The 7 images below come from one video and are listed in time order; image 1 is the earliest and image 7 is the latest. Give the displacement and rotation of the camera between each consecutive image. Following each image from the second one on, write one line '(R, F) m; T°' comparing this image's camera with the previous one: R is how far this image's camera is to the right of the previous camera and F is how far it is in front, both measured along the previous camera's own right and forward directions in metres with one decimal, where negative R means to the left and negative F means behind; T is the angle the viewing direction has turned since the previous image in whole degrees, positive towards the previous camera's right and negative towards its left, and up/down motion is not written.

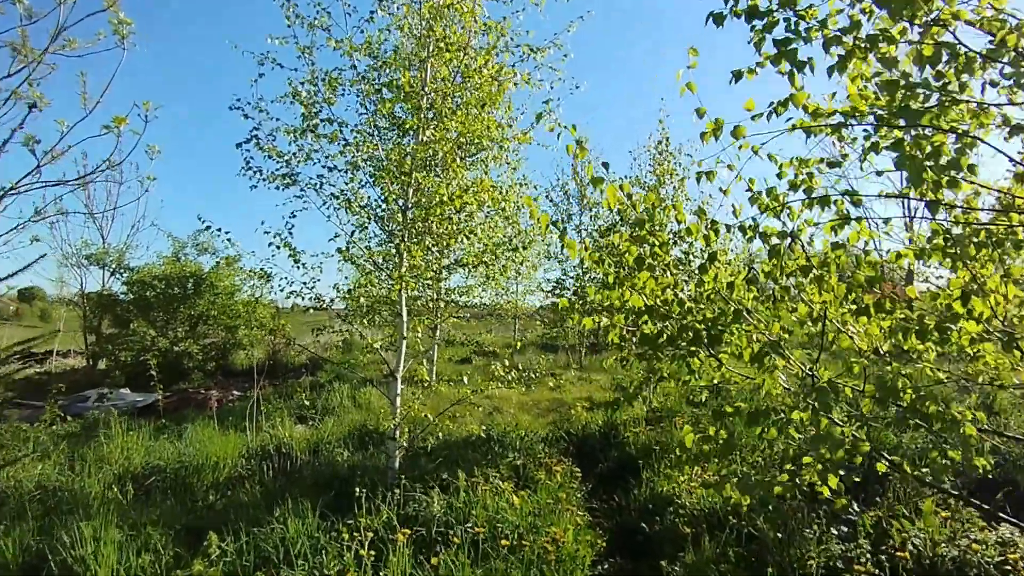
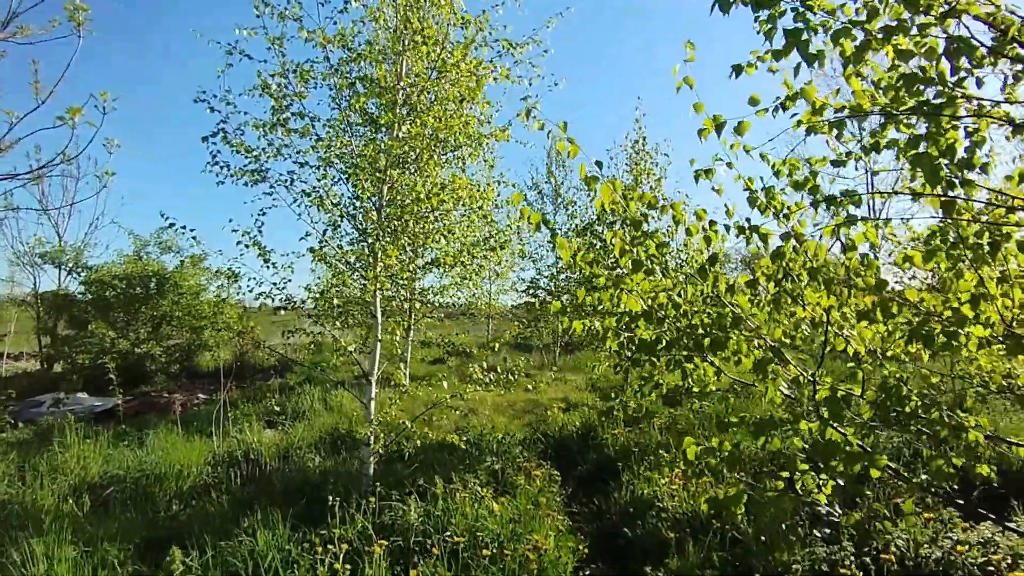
(-0.1, +0.1) m; +3°
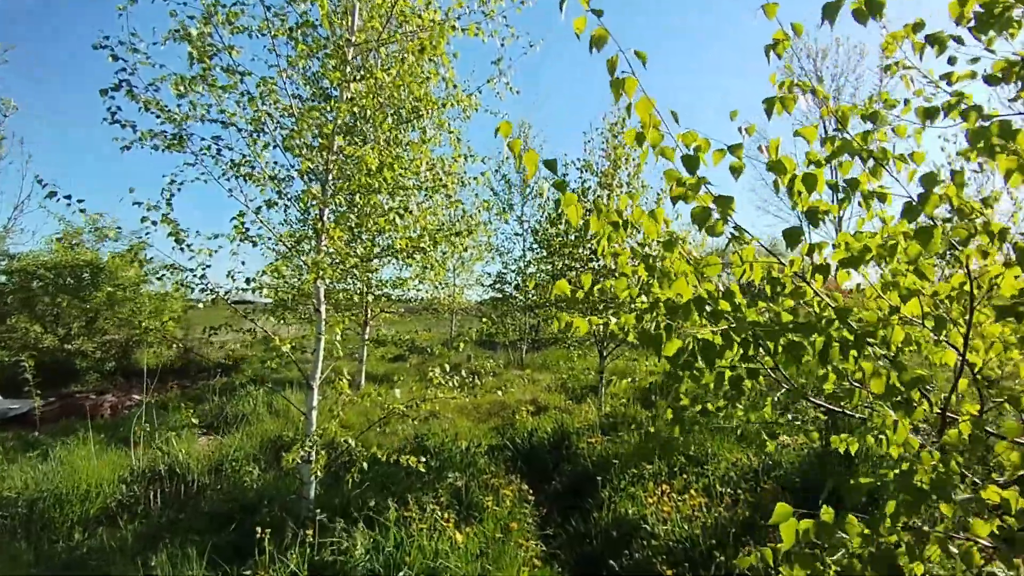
(0.0, +0.7) m; +4°
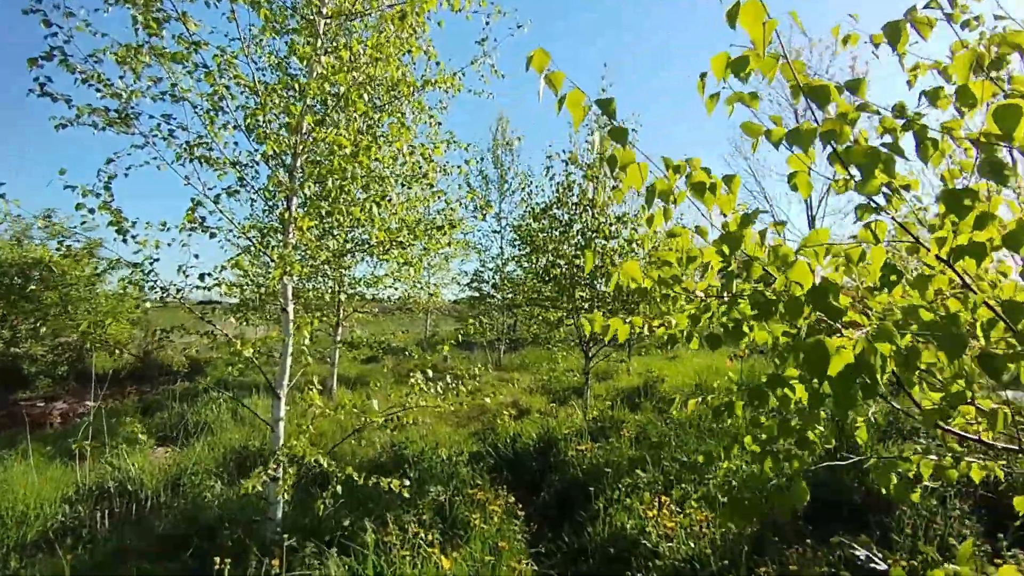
(-0.1, +0.4) m; +3°
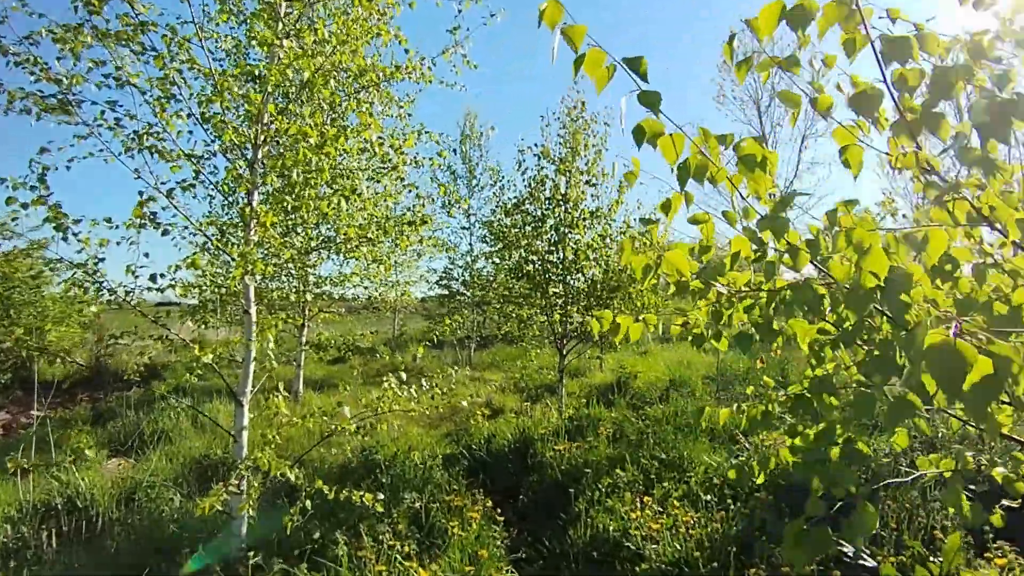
(-0.1, +0.2) m; +3°
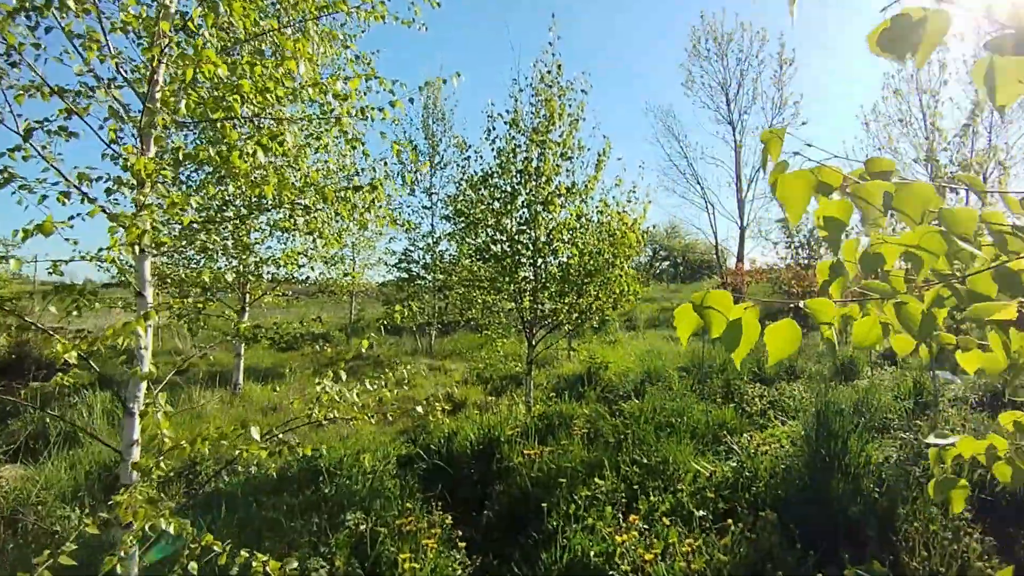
(0.0, +0.7) m; +4°
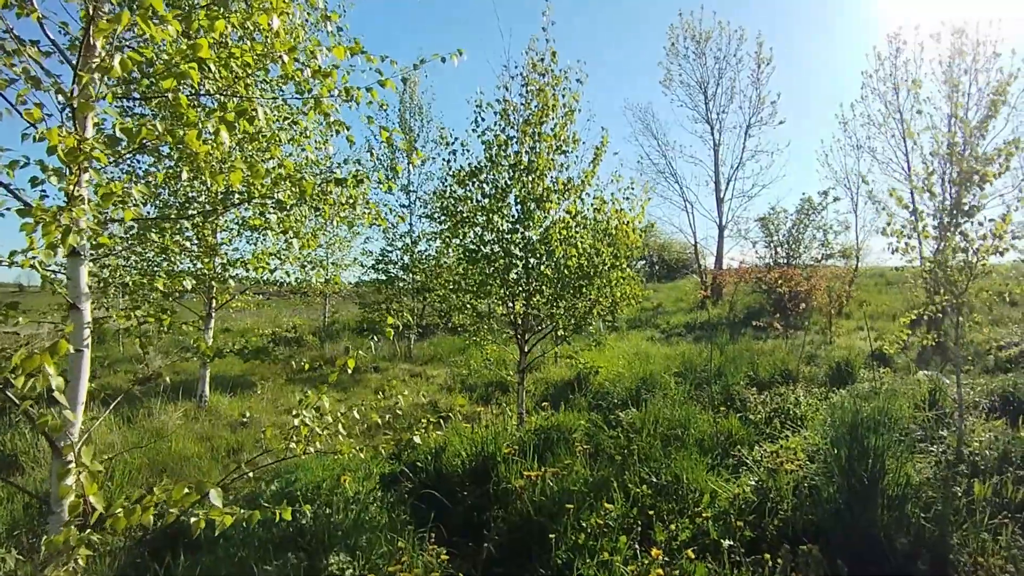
(-0.2, +0.5) m; +3°
